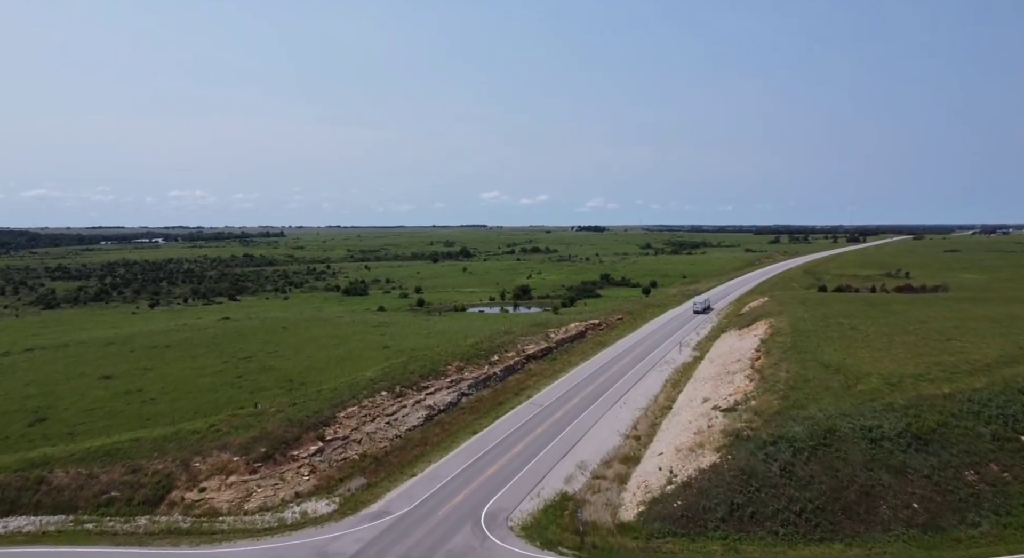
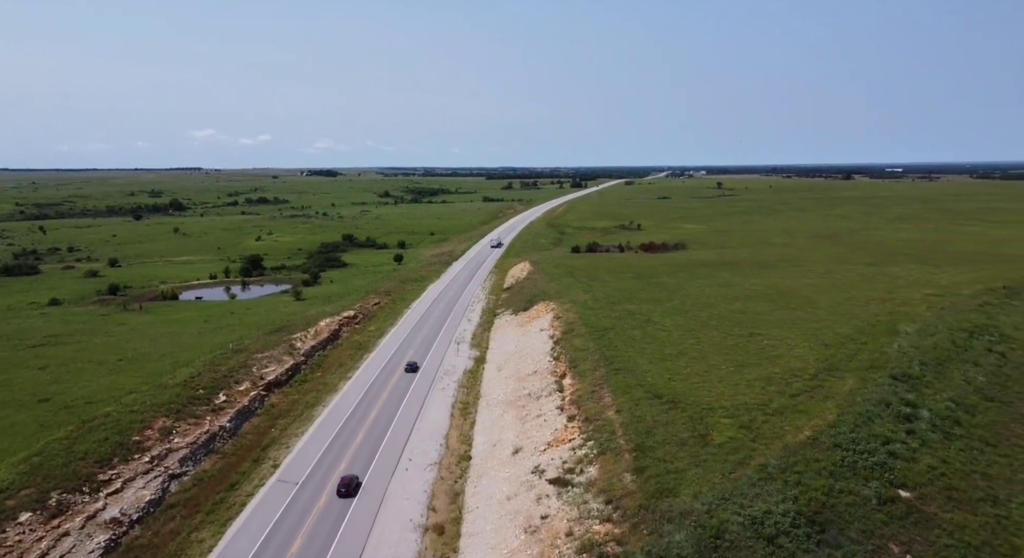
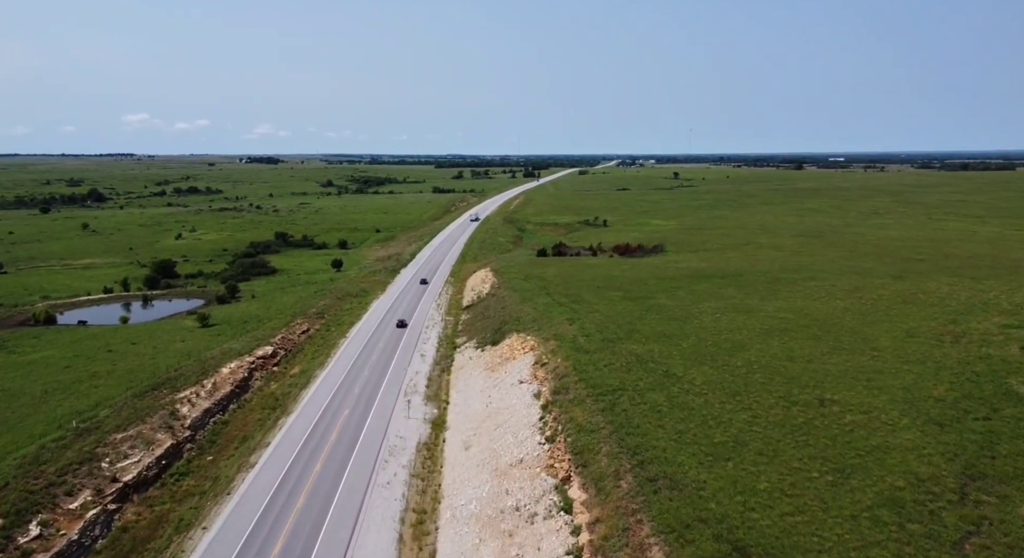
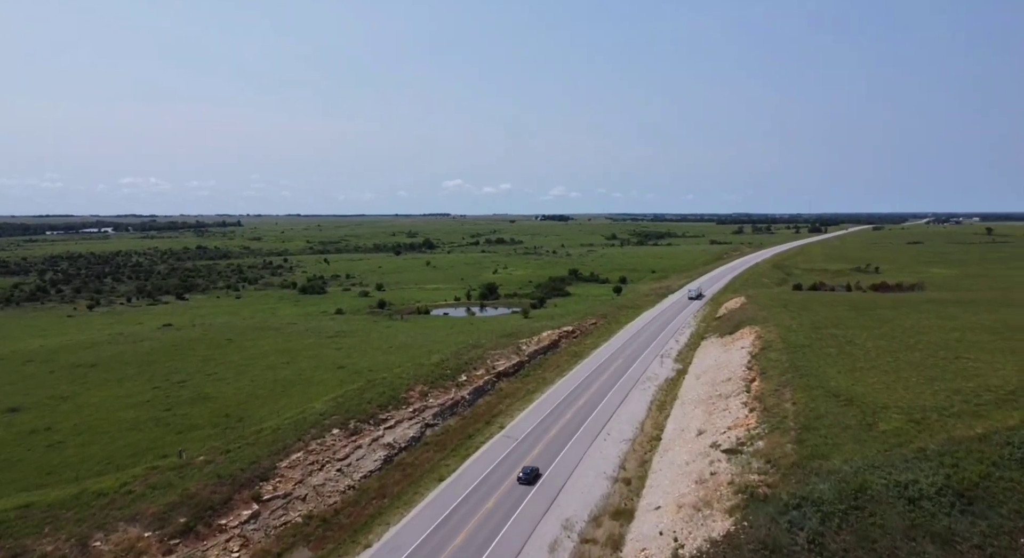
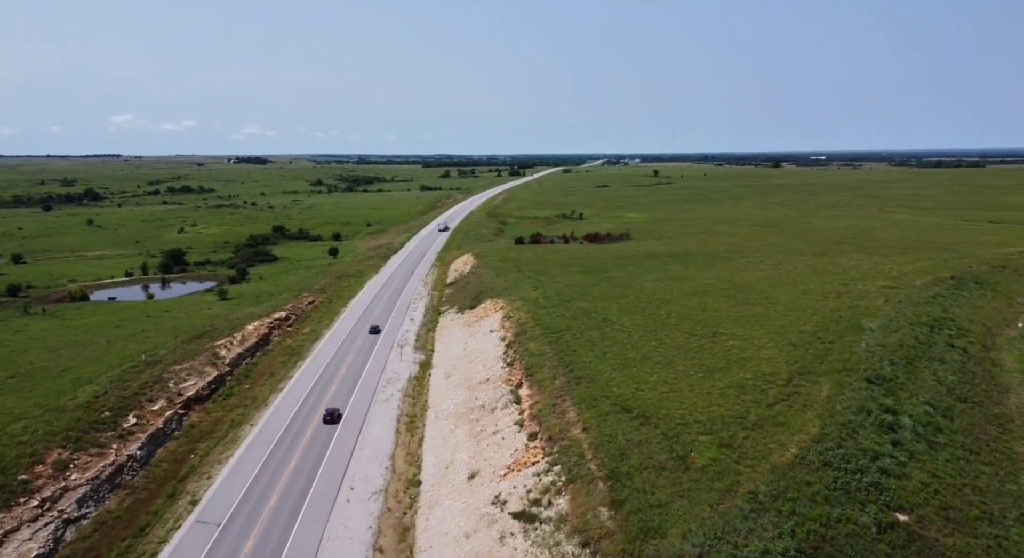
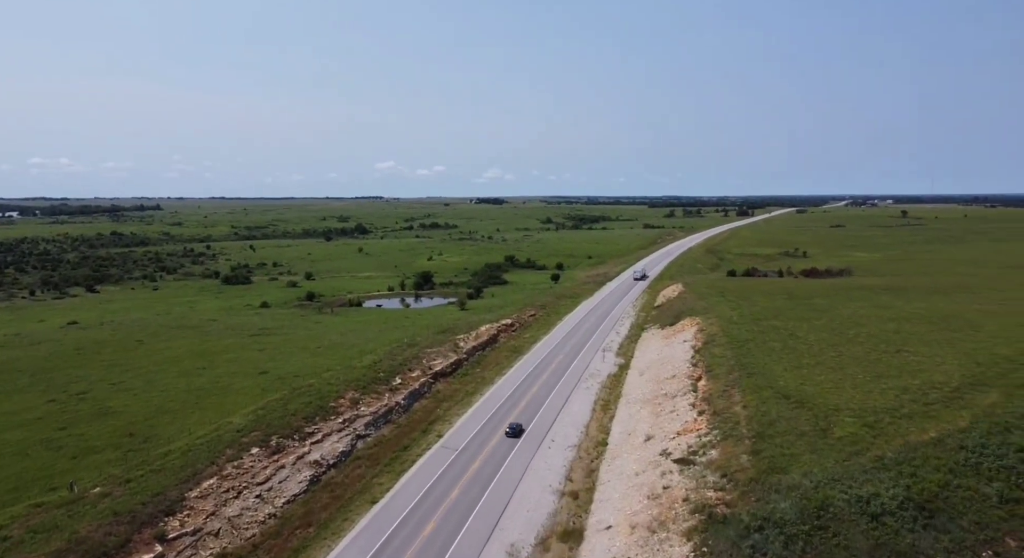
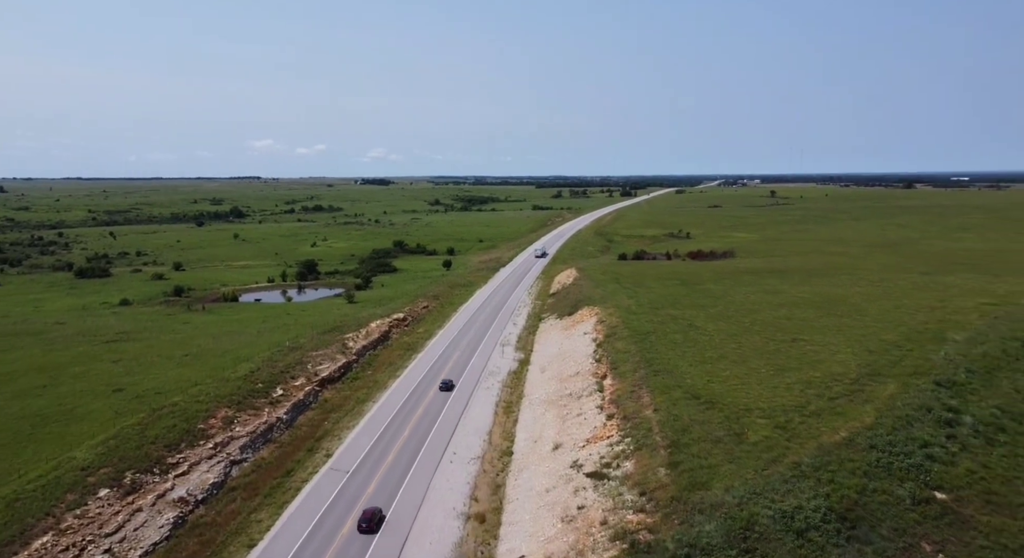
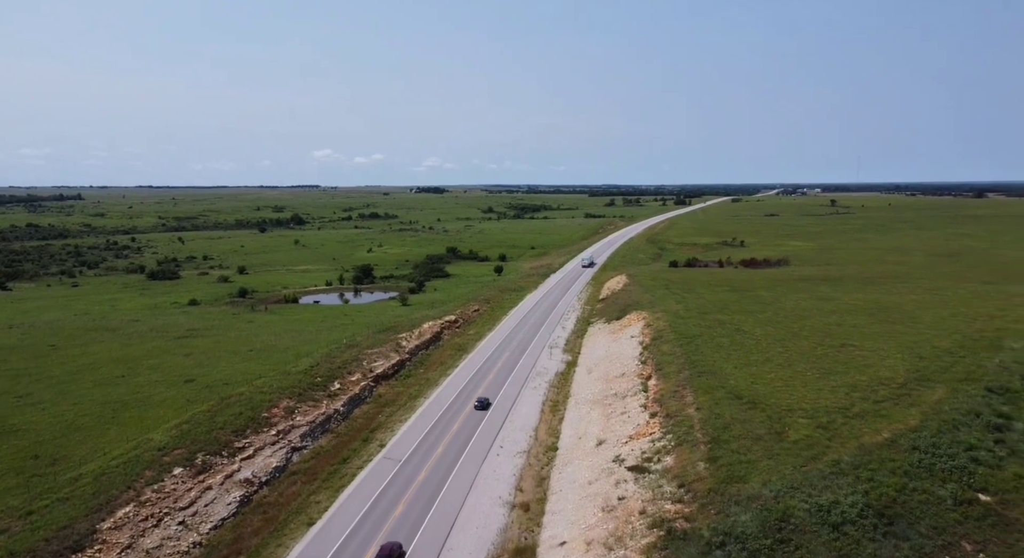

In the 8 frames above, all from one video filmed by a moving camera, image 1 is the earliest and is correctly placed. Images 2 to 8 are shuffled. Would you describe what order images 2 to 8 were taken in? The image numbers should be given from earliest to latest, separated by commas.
4, 6, 8, 7, 2, 5, 3
